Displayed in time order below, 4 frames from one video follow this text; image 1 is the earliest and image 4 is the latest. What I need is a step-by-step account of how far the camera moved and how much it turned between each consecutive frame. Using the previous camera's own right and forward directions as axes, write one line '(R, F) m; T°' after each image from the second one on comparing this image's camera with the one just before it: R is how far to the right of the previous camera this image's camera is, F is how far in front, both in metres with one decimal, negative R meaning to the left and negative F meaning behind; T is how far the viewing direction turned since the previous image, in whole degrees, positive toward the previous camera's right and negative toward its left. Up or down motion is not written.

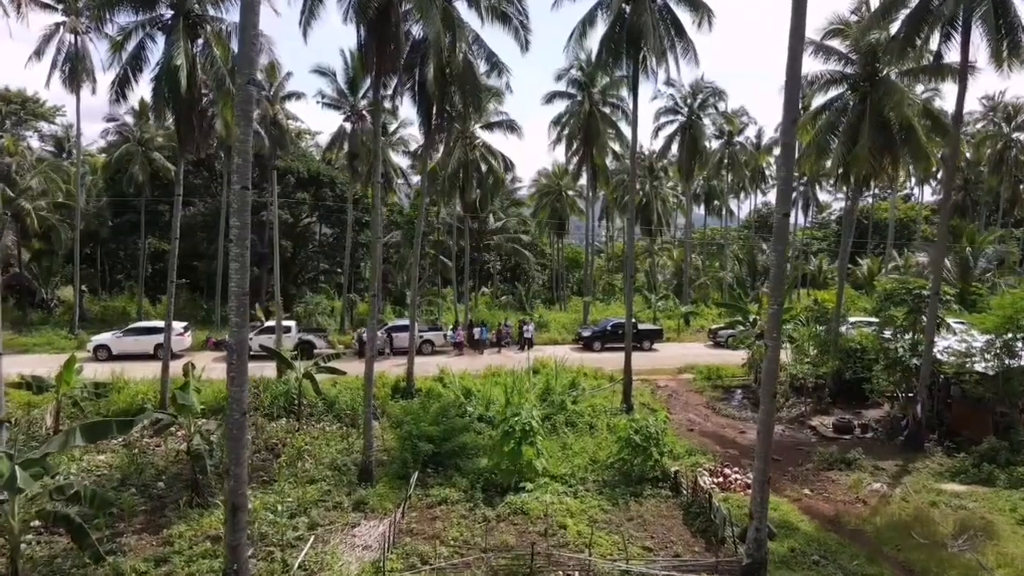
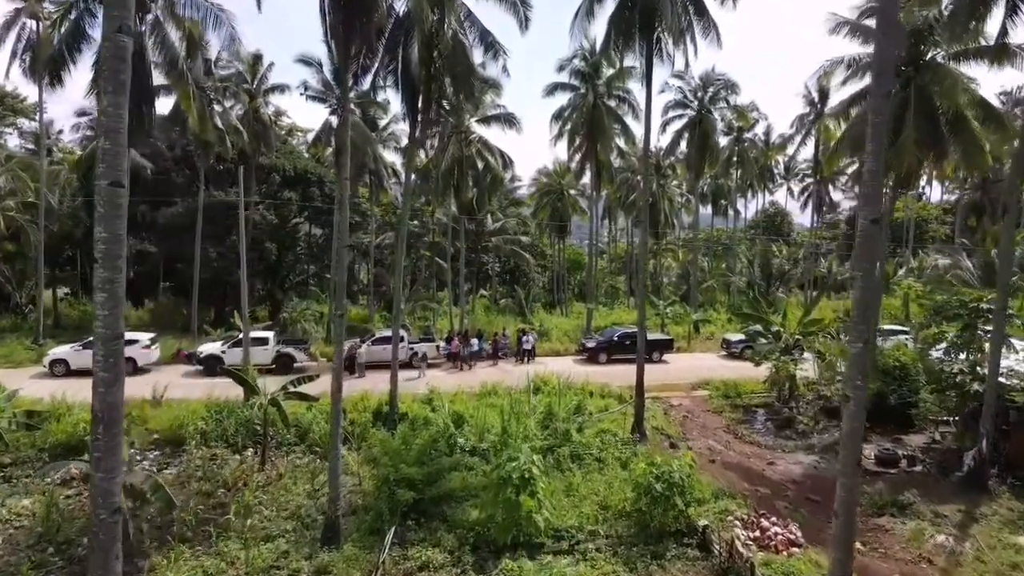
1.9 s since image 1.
(+0.1, +2.2) m; 0°
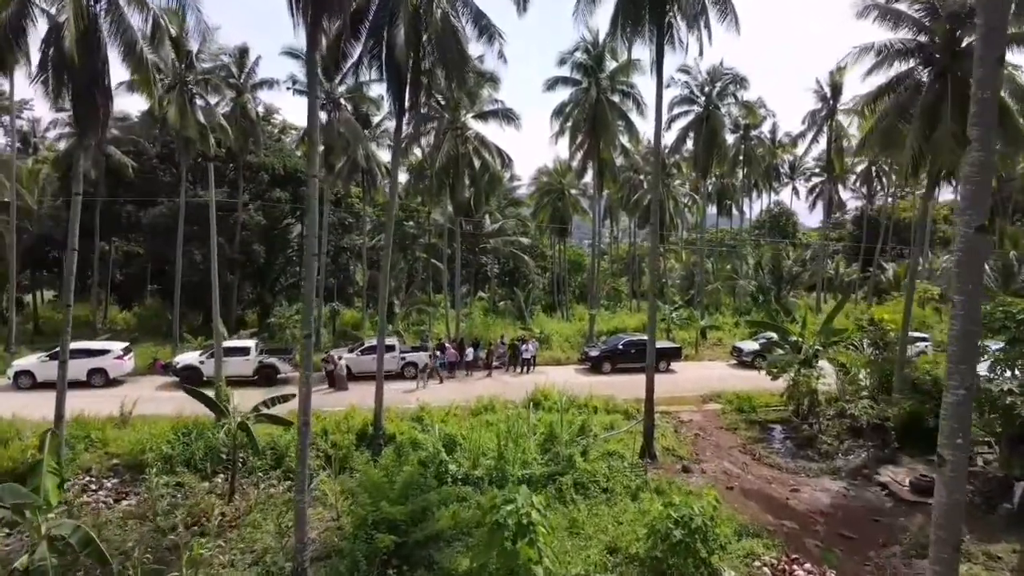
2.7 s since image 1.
(0.0, +1.5) m; 0°
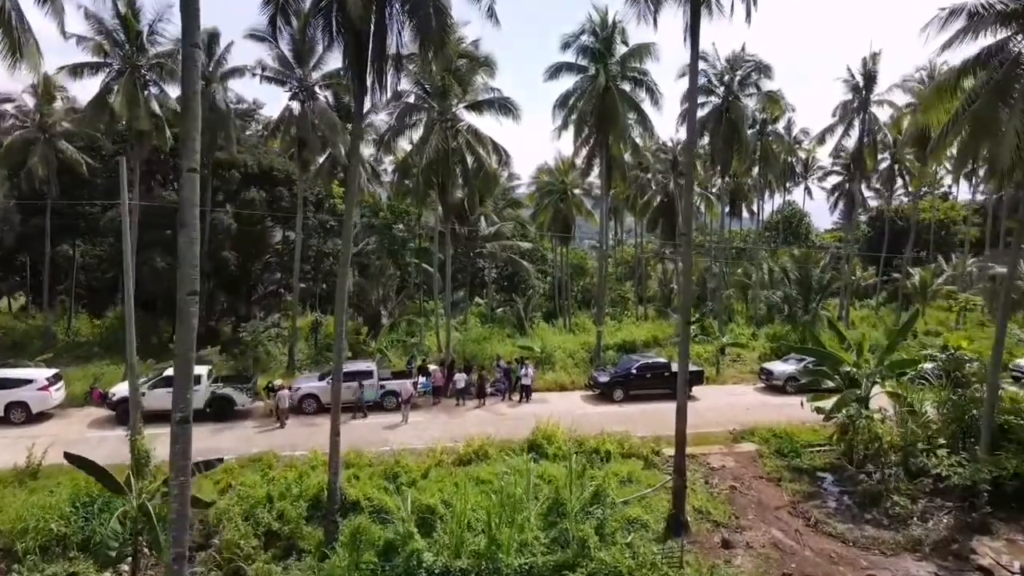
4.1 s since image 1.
(+0.1, +3.2) m; 0°
